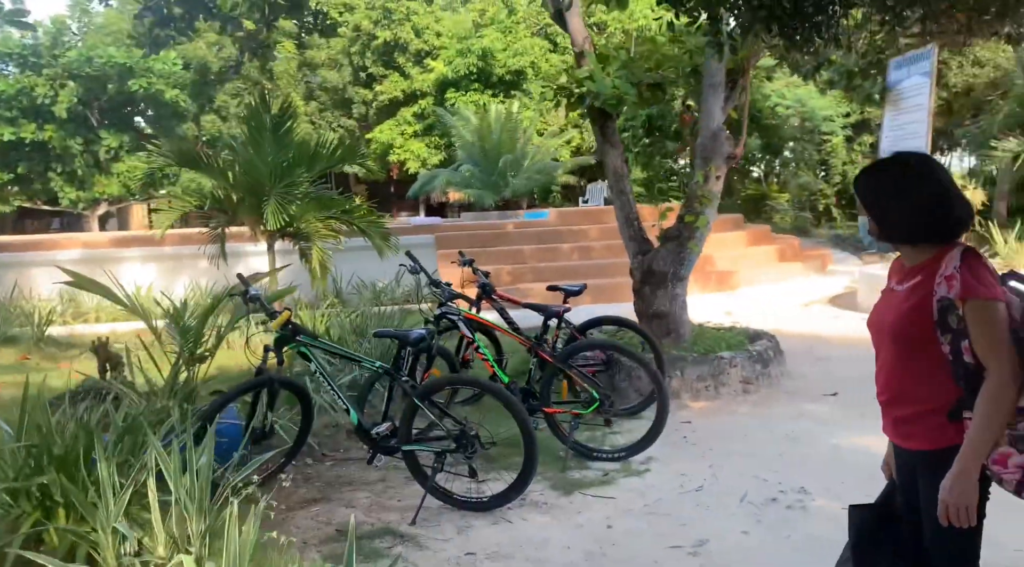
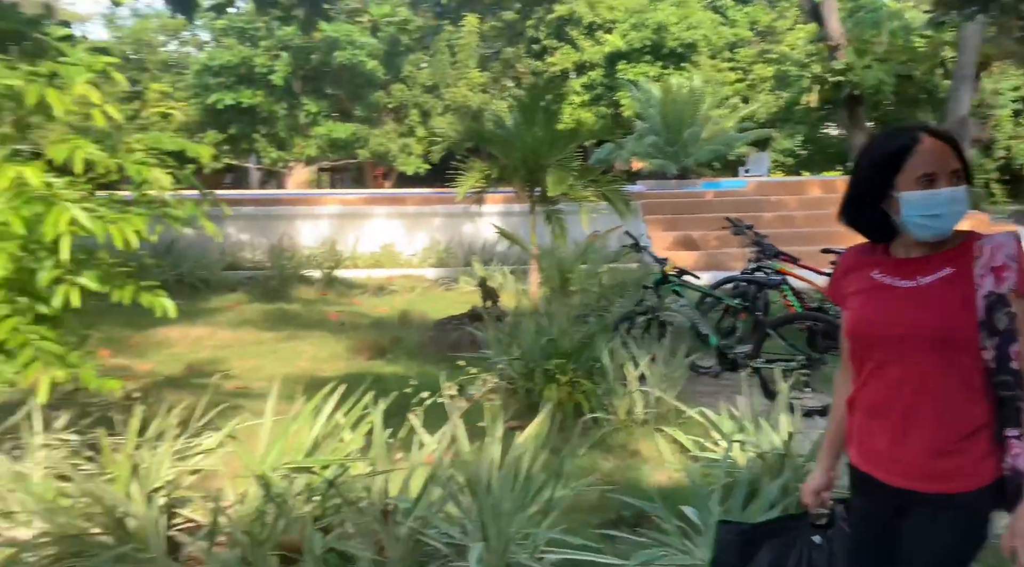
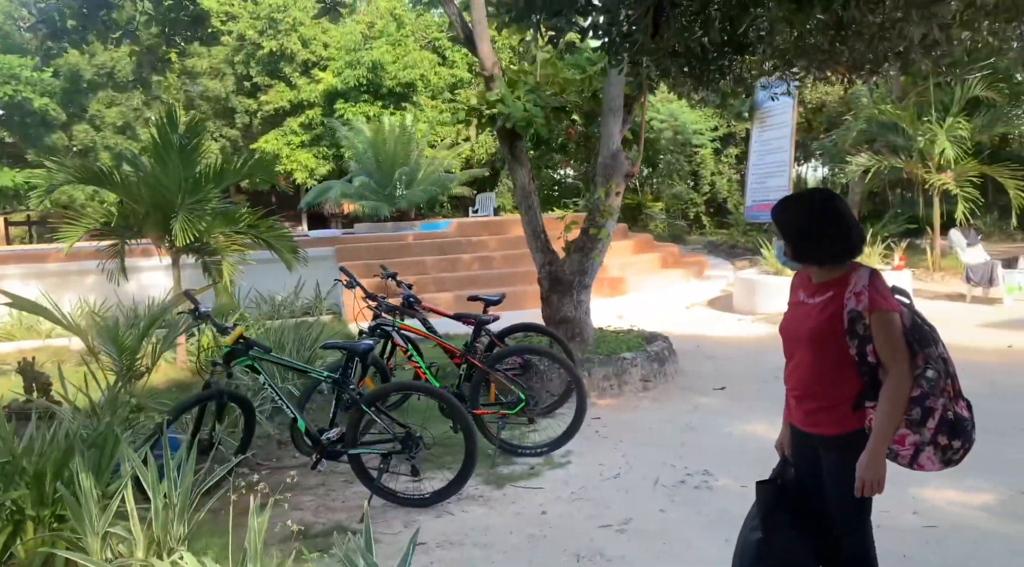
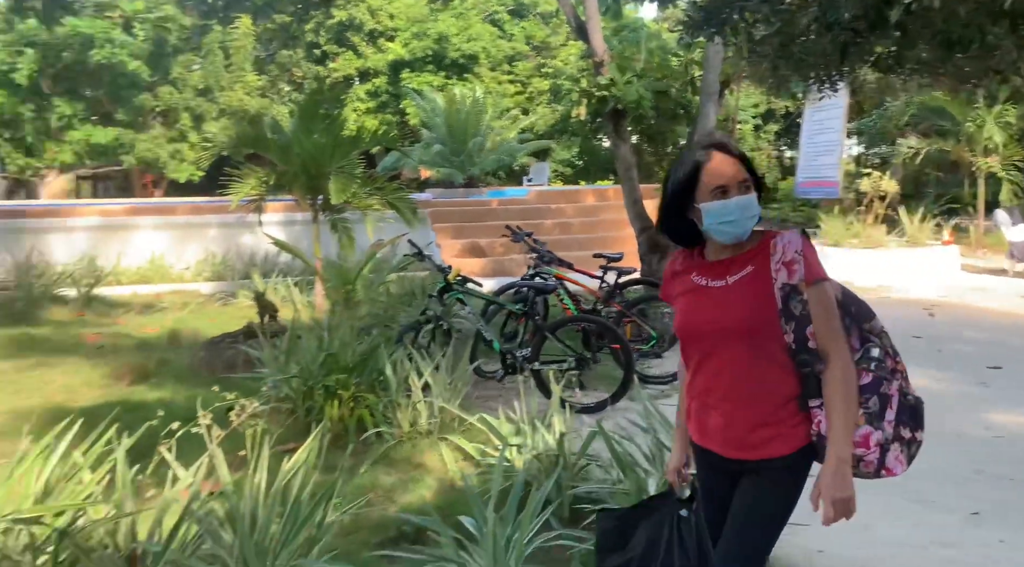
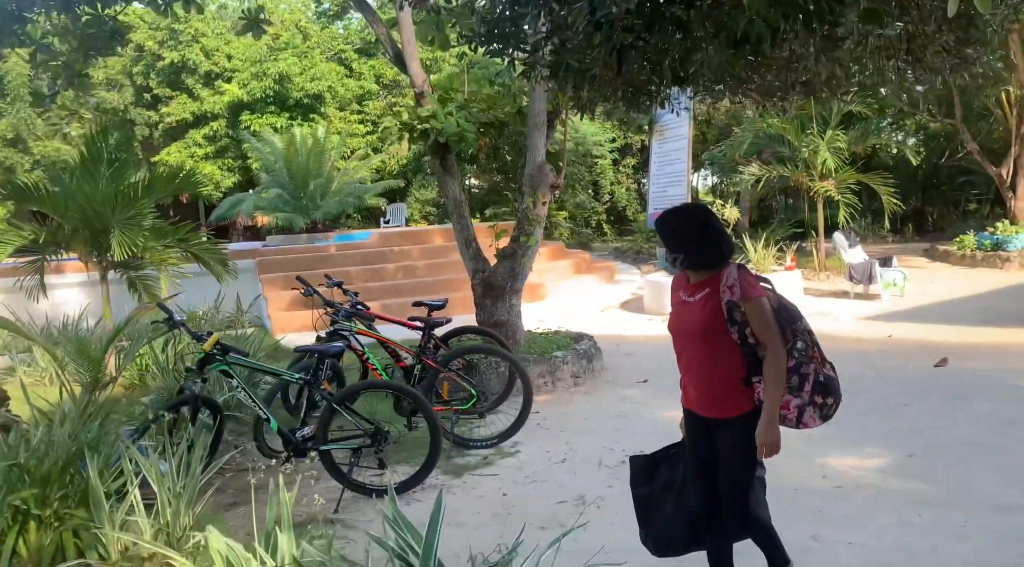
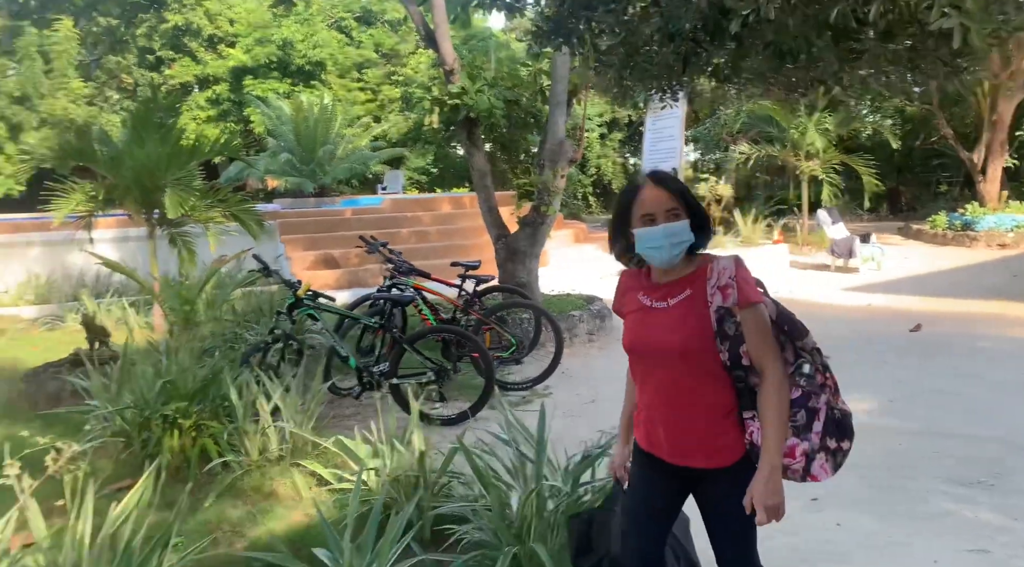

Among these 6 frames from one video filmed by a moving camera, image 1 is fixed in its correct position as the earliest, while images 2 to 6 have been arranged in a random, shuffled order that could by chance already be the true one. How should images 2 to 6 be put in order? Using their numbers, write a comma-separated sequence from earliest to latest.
3, 5, 6, 4, 2
